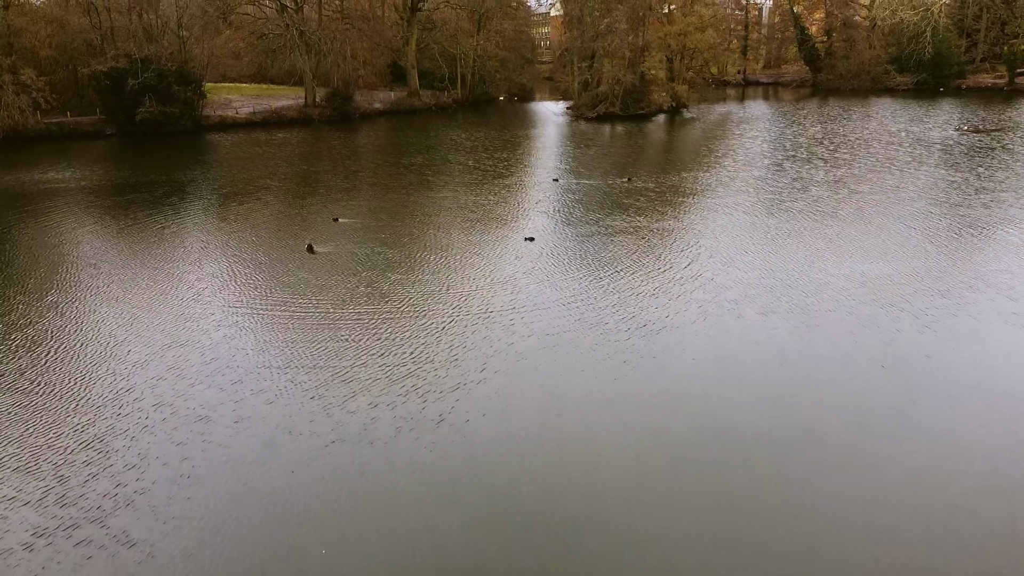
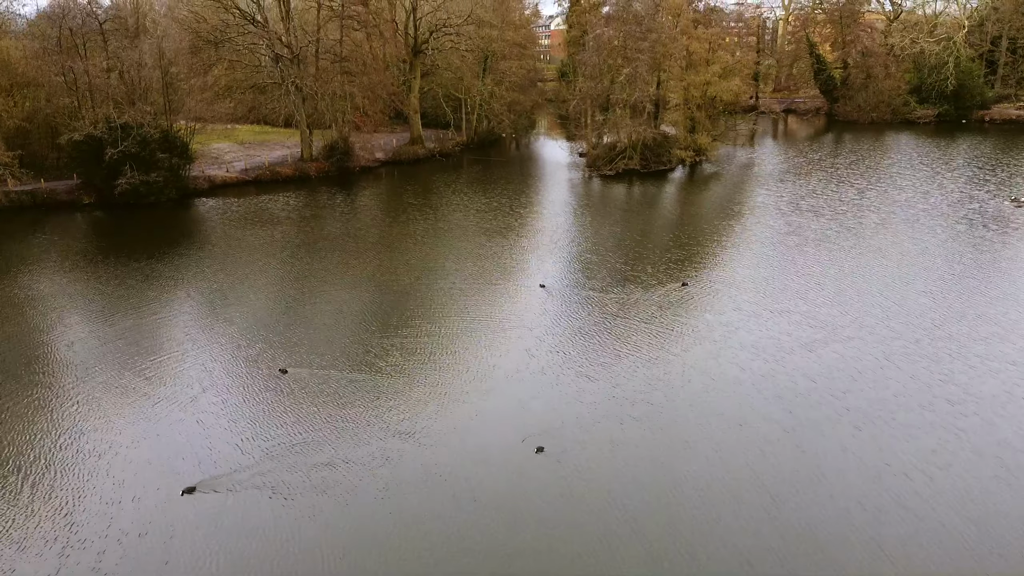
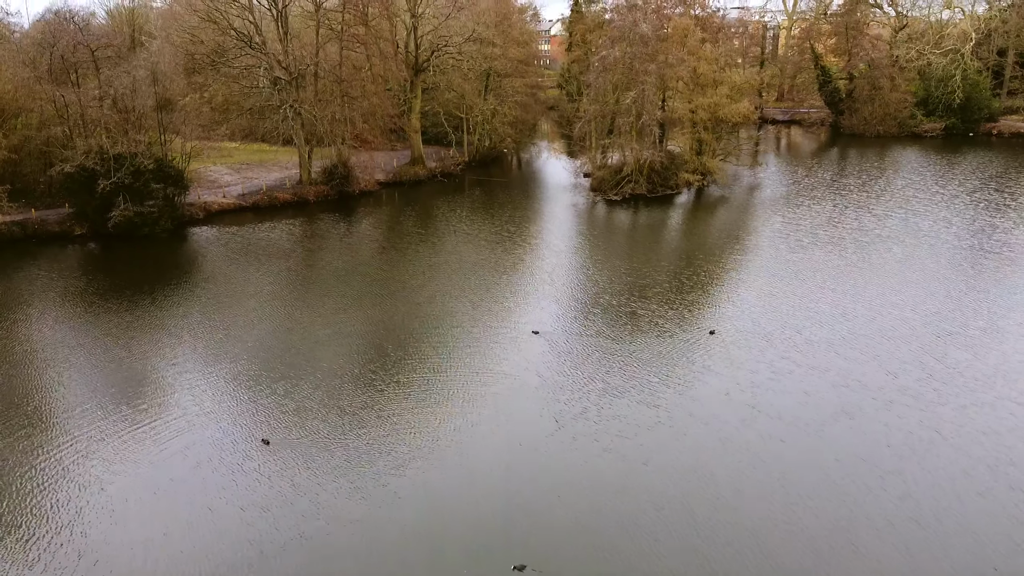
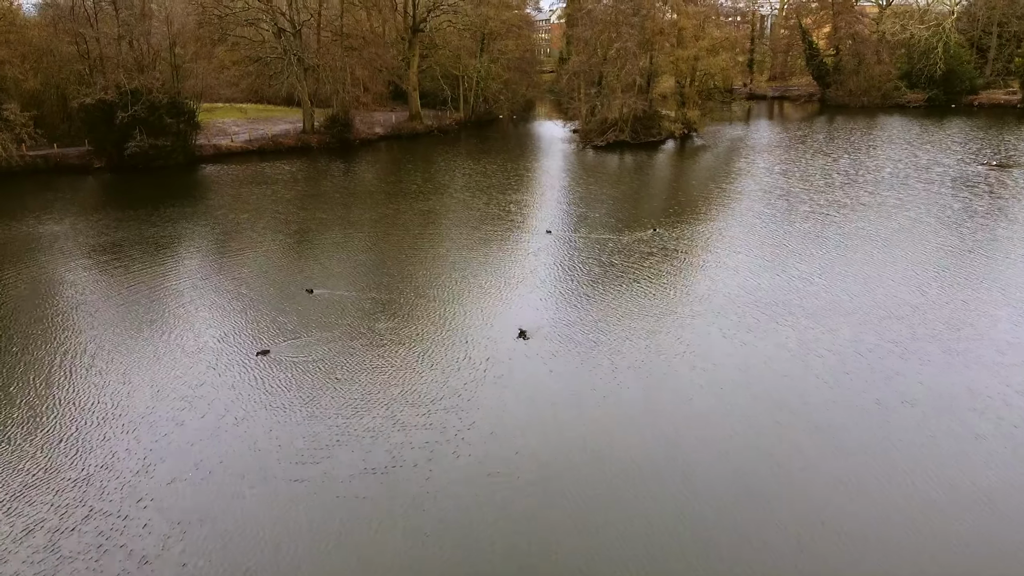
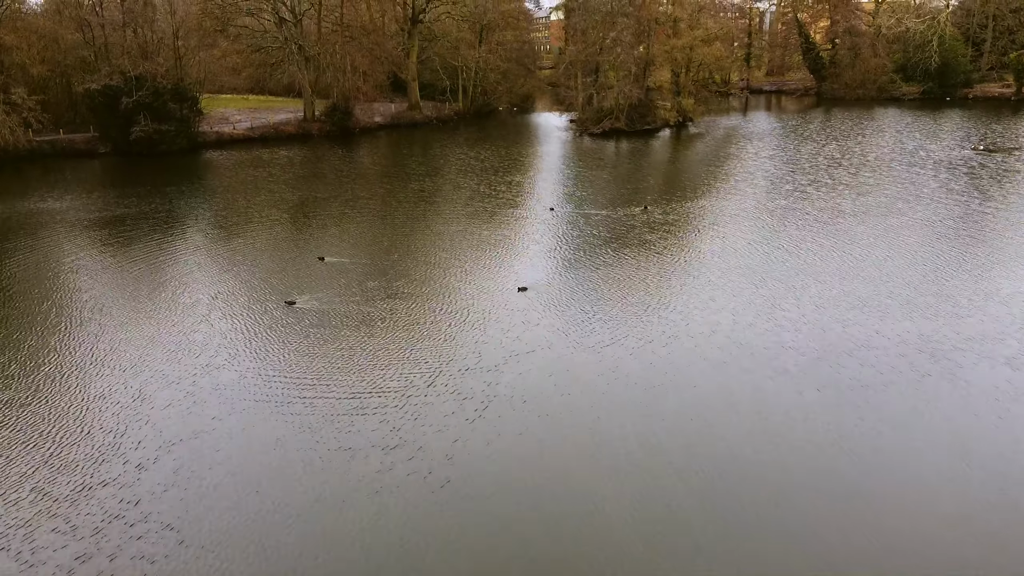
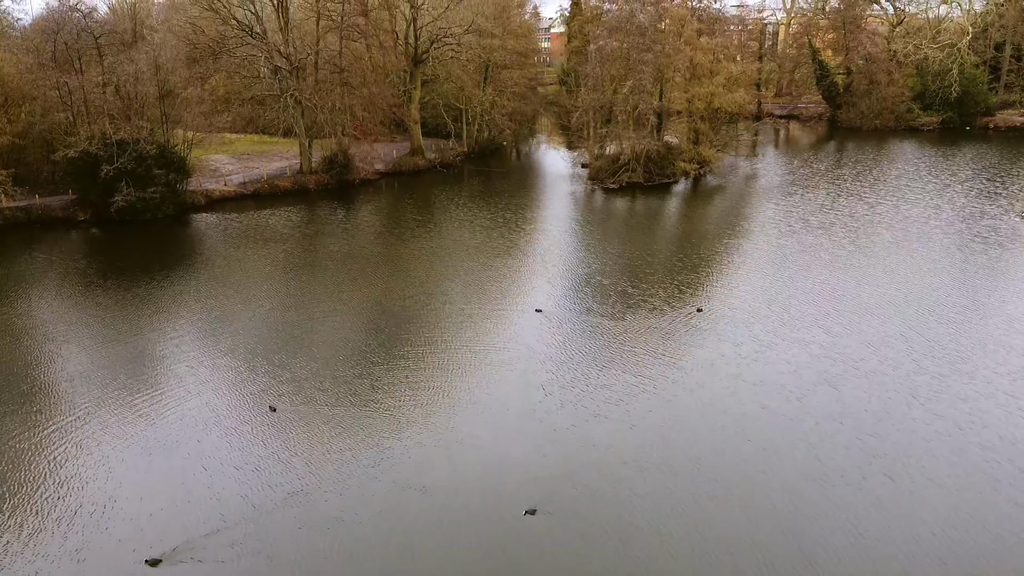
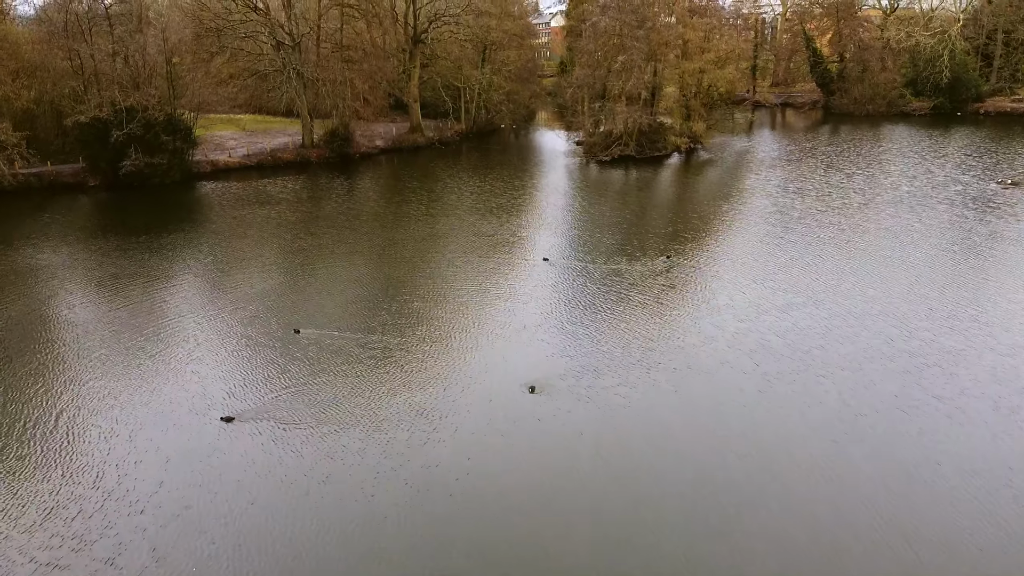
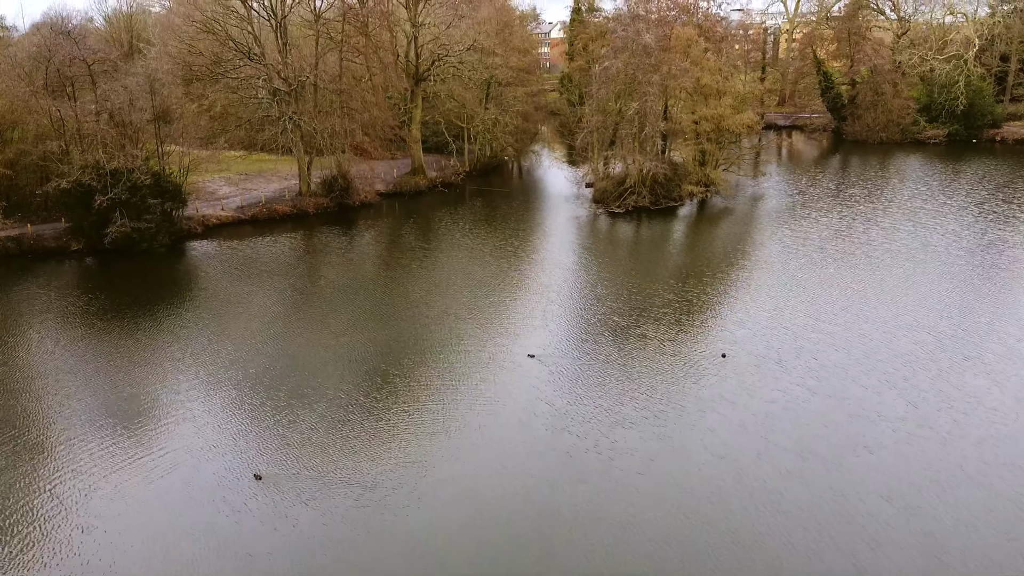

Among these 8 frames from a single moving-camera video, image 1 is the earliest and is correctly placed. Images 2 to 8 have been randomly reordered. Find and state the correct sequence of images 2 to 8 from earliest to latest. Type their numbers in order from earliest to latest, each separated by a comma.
5, 4, 7, 2, 6, 3, 8
